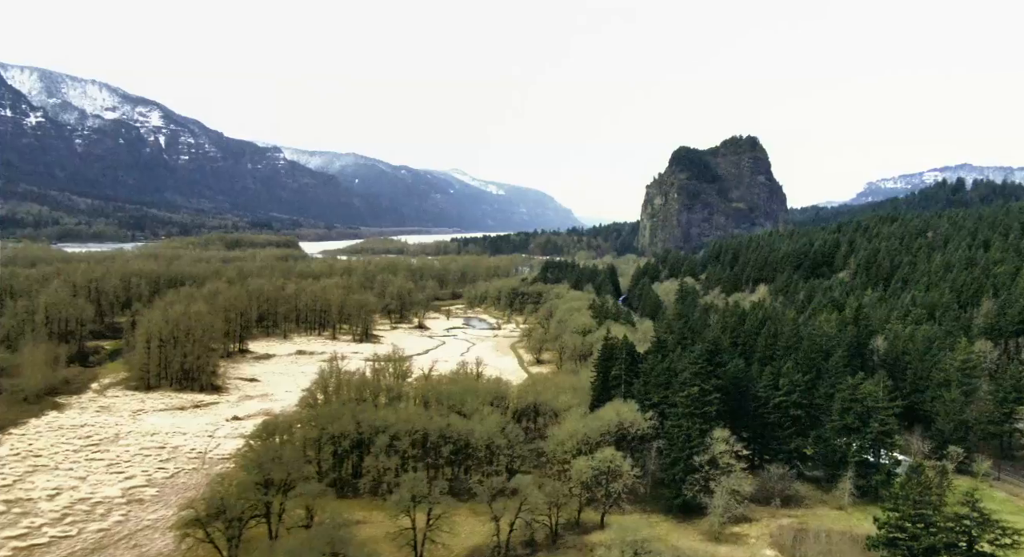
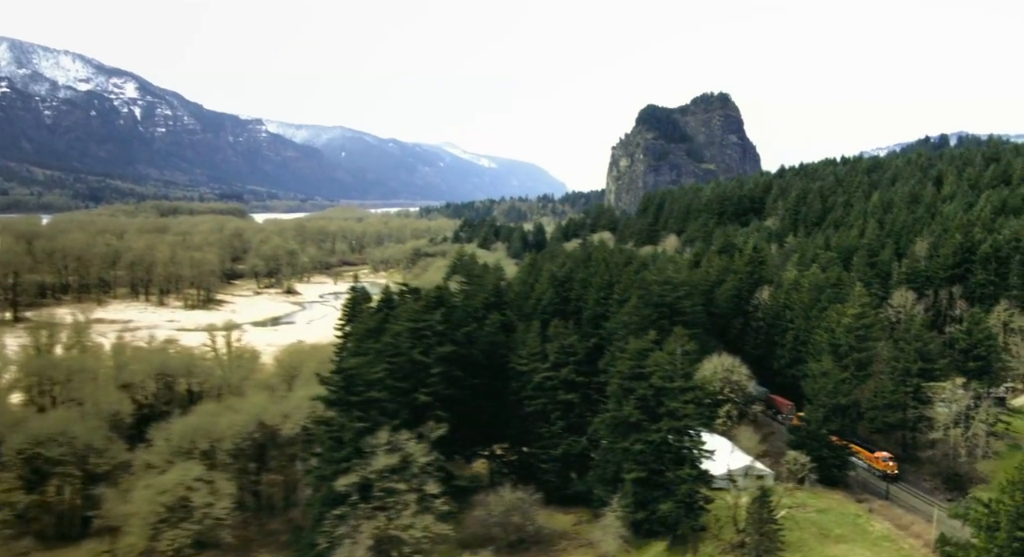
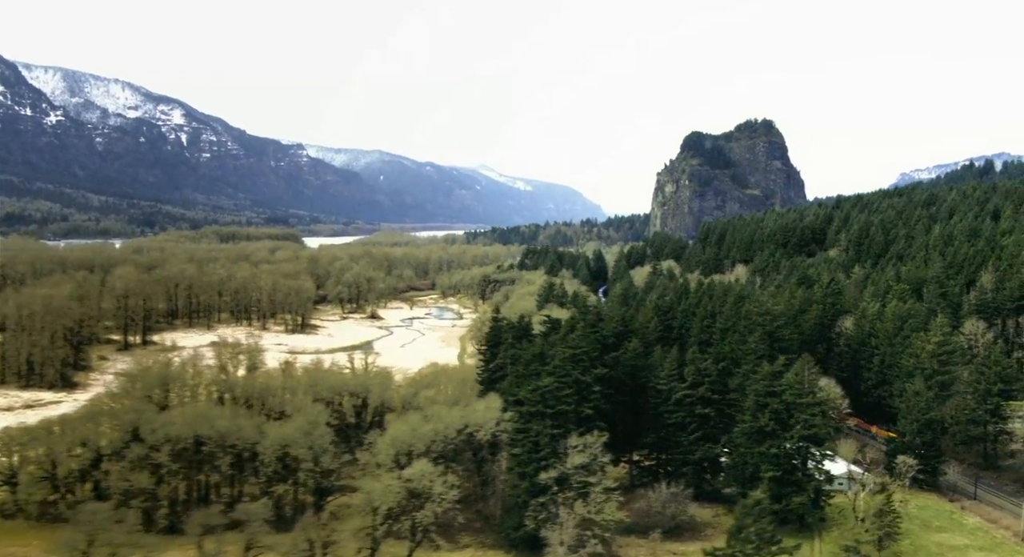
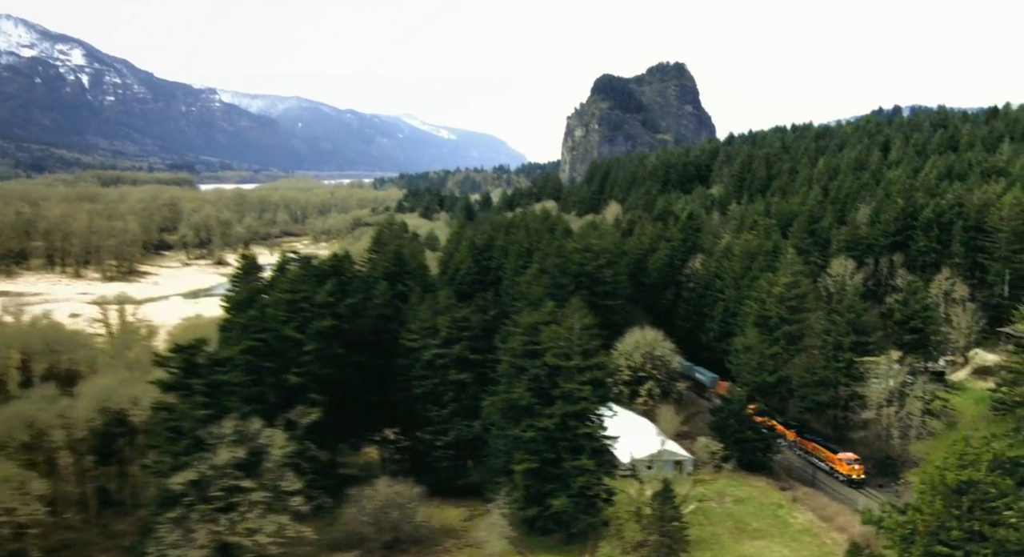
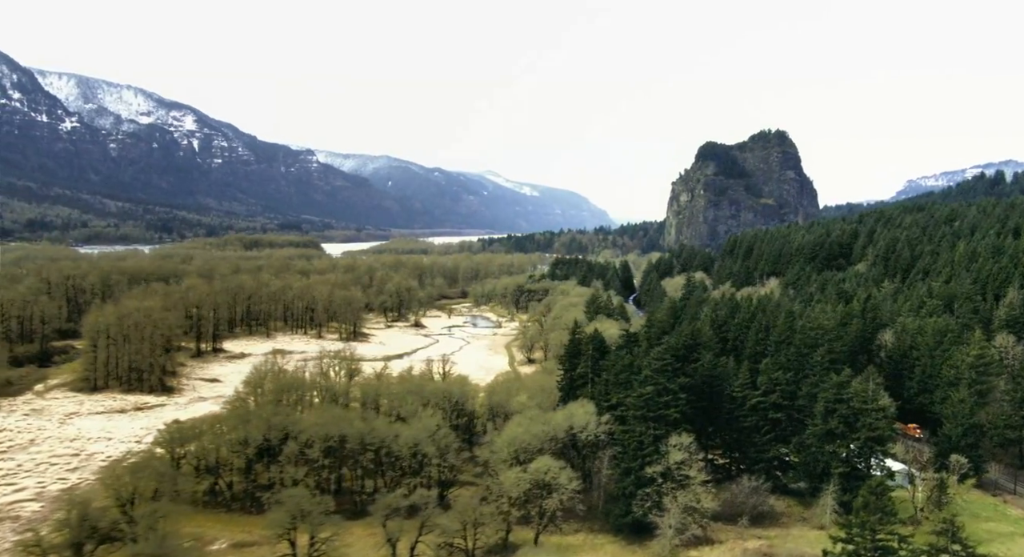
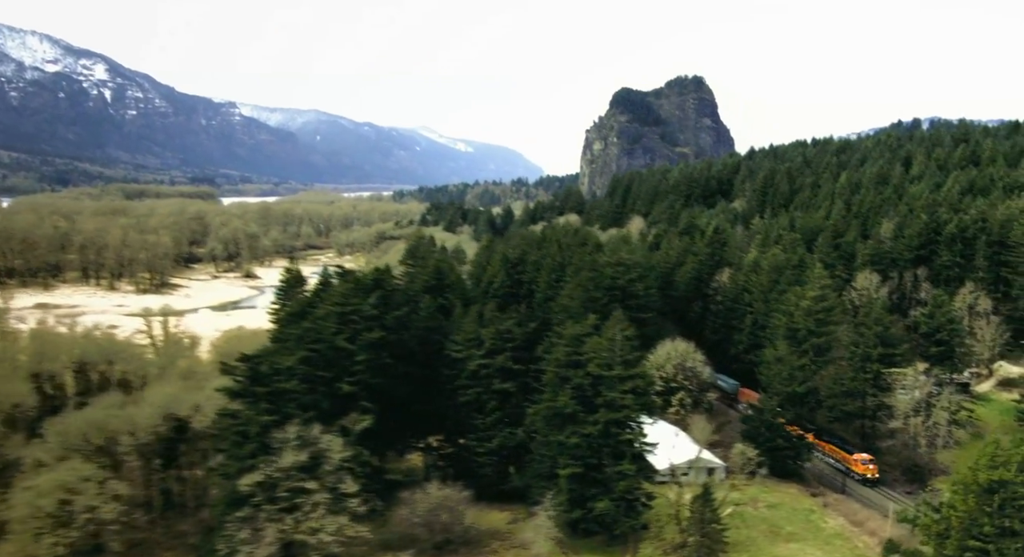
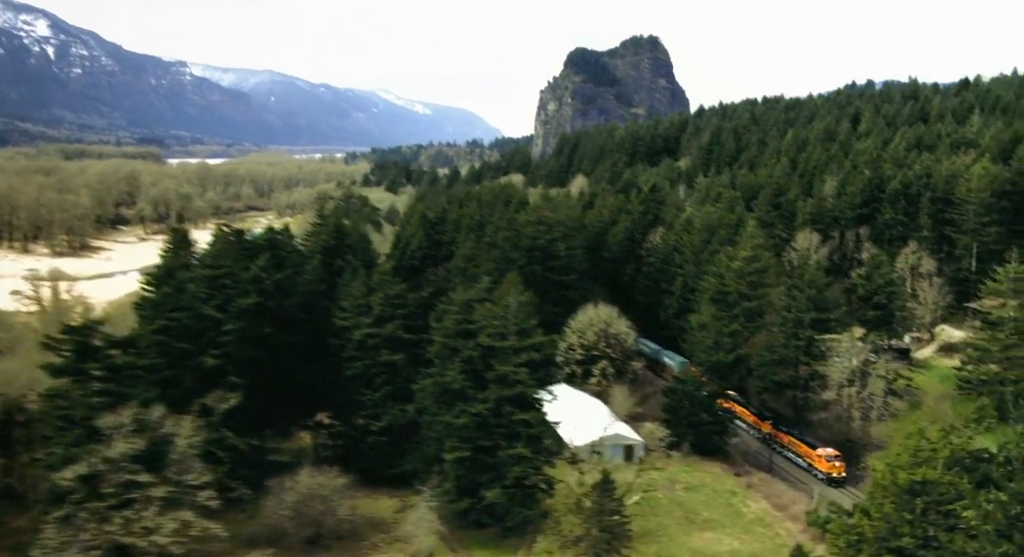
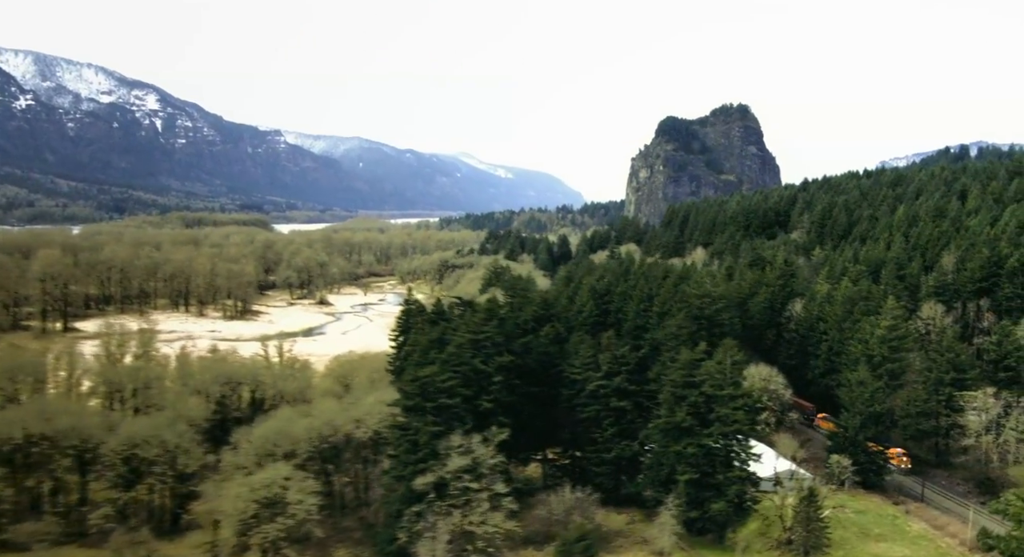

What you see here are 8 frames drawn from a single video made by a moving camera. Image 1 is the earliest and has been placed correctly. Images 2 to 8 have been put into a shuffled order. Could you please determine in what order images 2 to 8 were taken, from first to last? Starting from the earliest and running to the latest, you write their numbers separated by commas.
5, 3, 8, 2, 6, 4, 7
